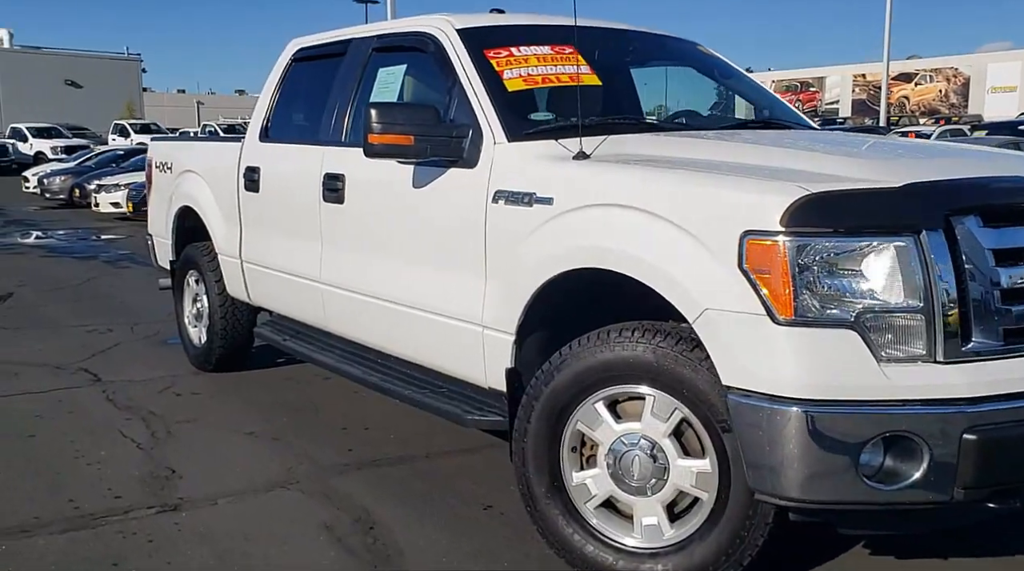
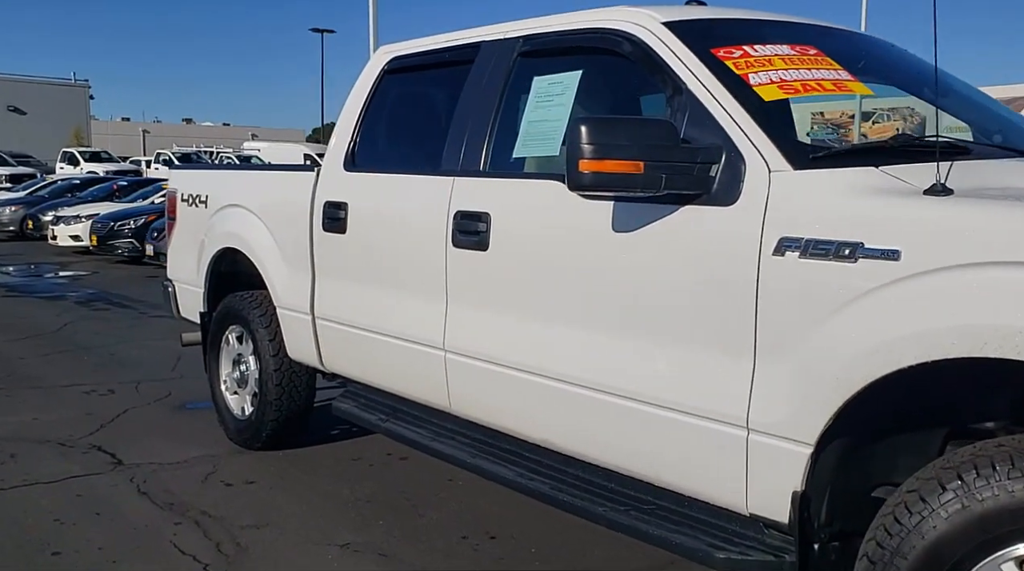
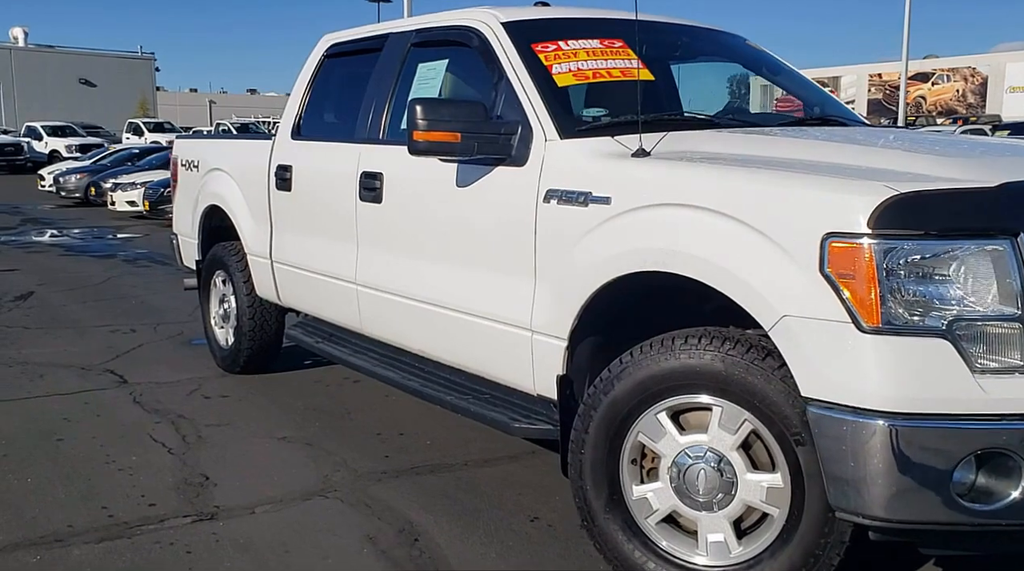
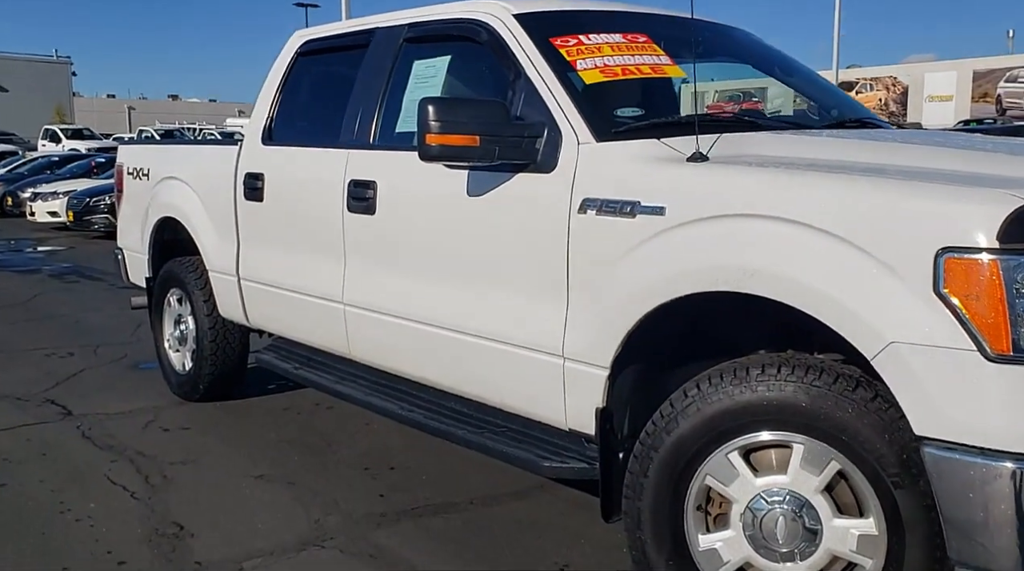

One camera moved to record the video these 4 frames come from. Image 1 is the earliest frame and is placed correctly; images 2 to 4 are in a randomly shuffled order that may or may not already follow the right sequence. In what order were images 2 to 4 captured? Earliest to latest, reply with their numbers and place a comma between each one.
3, 4, 2
